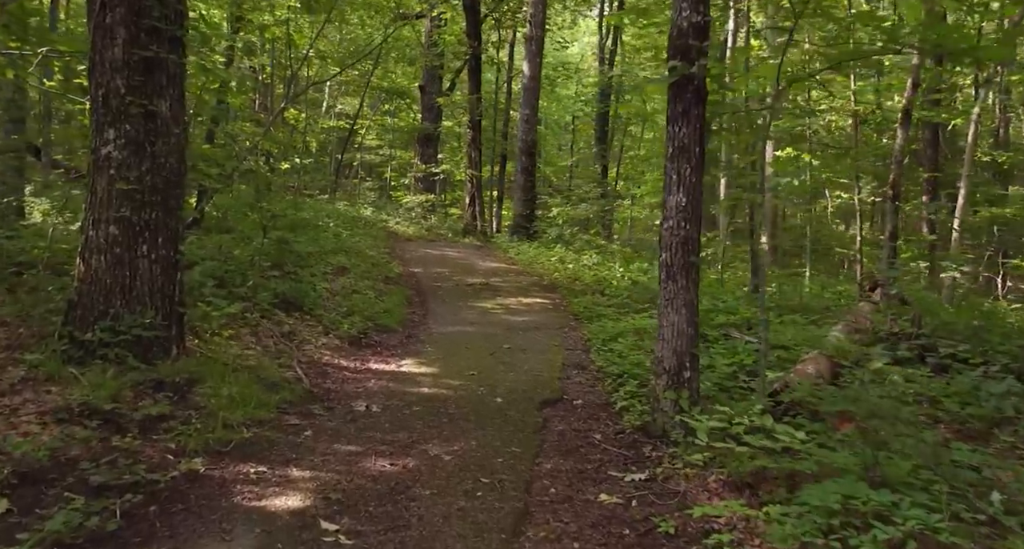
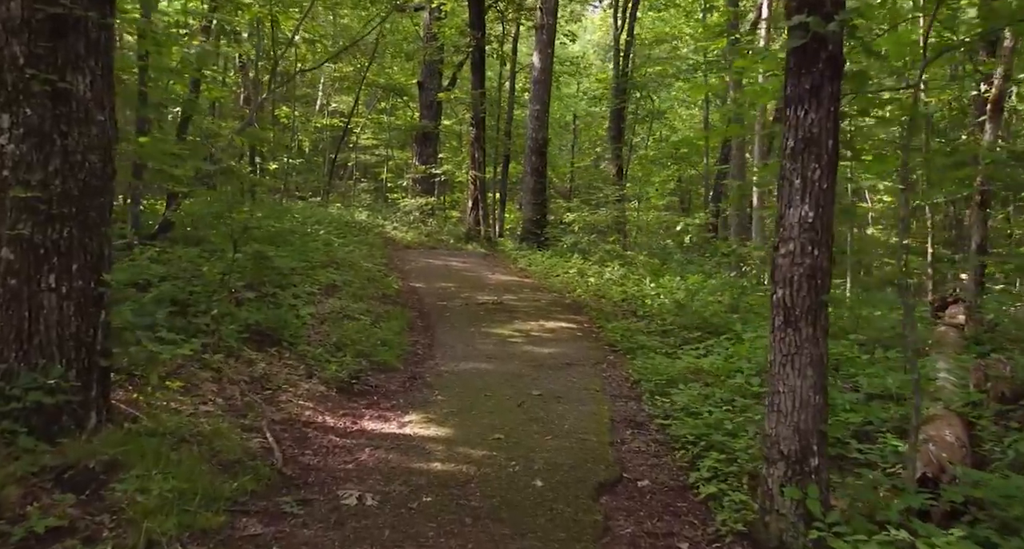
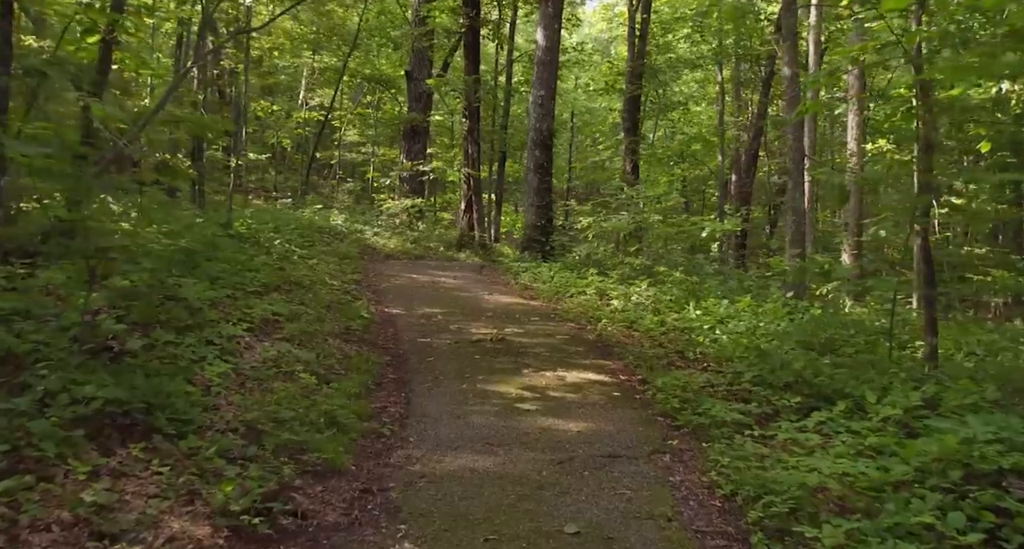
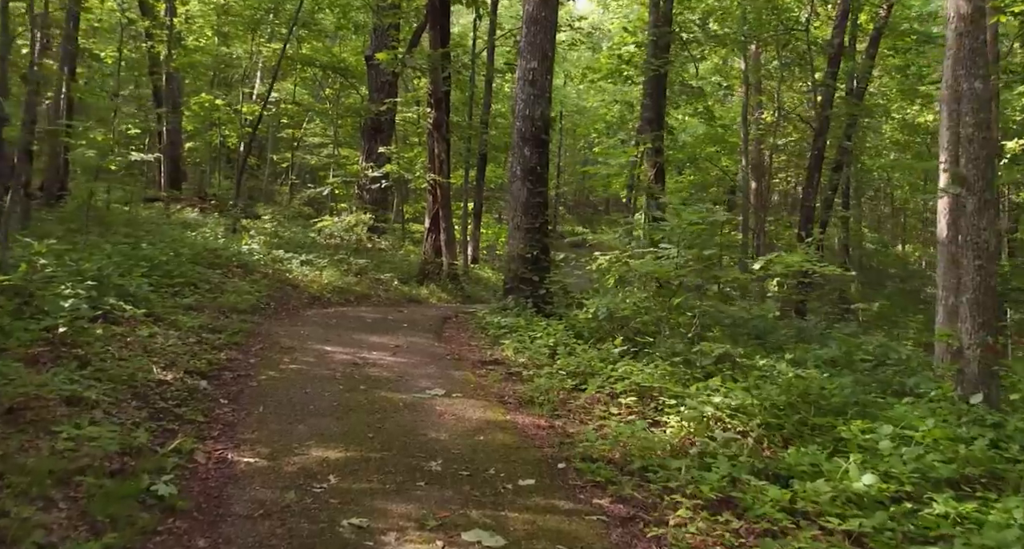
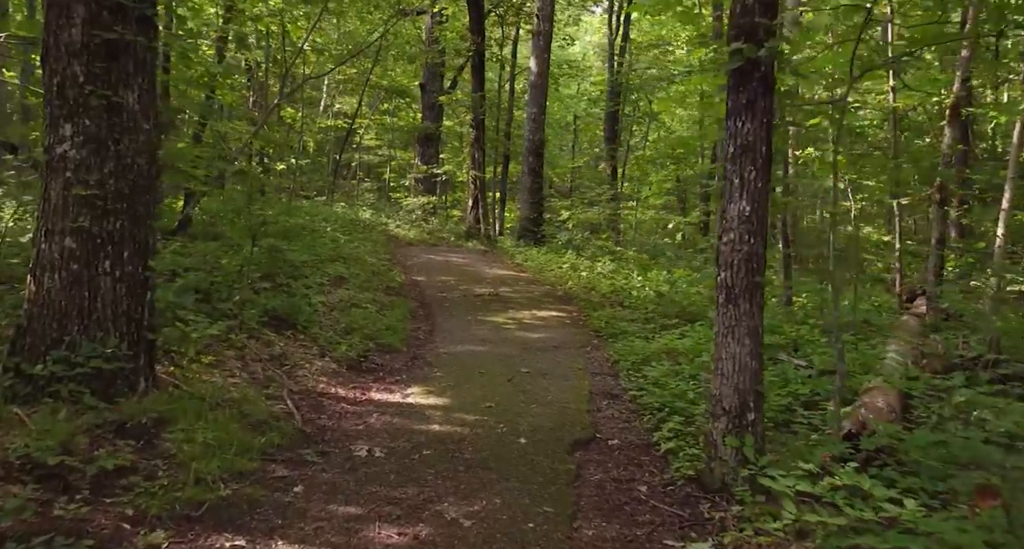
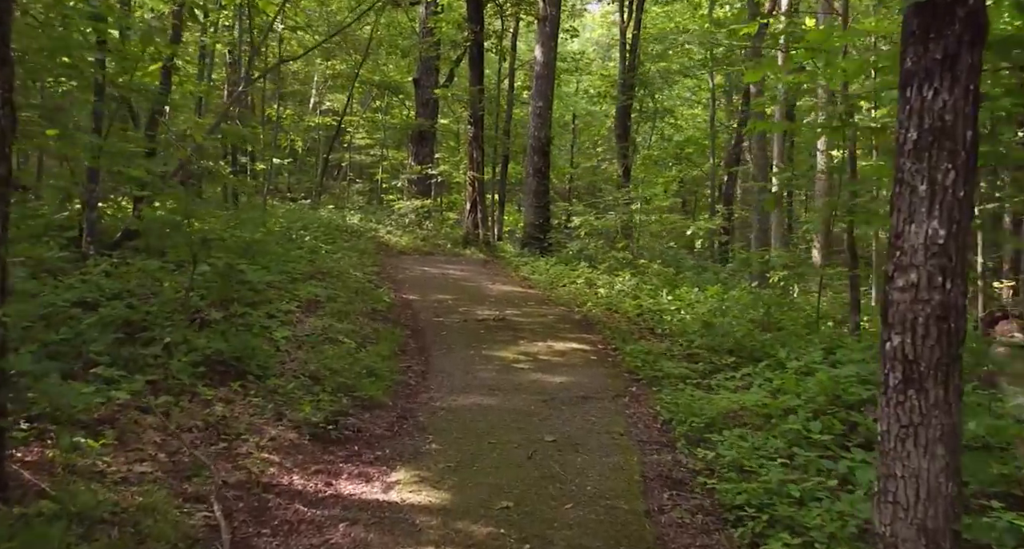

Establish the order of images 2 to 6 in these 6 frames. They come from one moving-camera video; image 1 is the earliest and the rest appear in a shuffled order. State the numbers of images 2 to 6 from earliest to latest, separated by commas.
5, 2, 6, 3, 4
